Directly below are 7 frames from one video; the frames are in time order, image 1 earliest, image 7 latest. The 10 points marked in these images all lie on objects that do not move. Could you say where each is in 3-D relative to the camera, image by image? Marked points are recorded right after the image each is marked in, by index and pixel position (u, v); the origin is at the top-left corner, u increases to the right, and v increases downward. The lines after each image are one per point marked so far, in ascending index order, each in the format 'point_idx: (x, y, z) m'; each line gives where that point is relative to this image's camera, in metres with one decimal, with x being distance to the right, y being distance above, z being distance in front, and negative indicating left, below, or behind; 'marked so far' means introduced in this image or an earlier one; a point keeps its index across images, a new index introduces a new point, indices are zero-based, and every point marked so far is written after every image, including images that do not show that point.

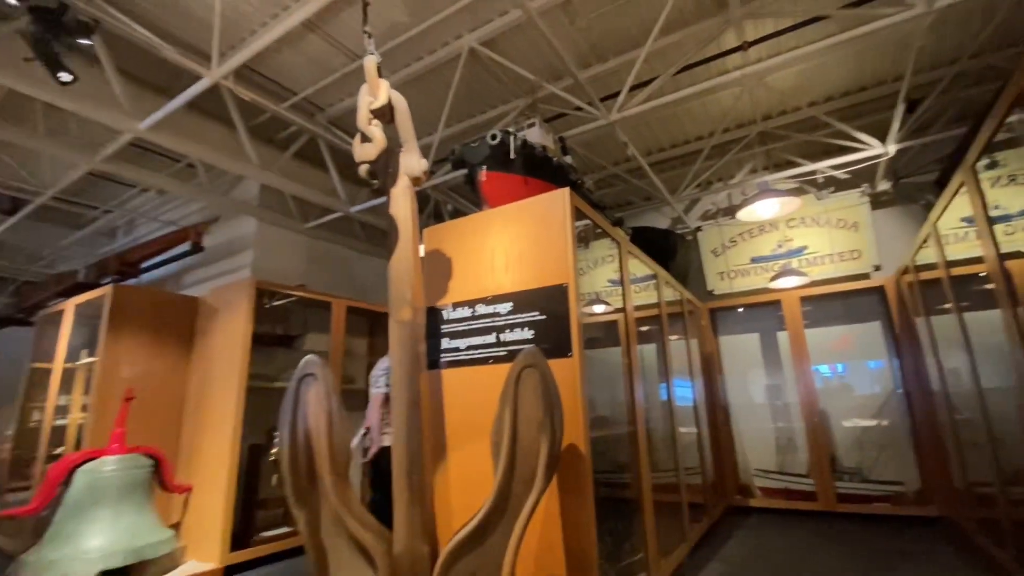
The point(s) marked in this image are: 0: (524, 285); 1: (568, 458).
0: (+0.1, 0.0, +2.4) m
1: (+0.2, -0.8, +2.2) m
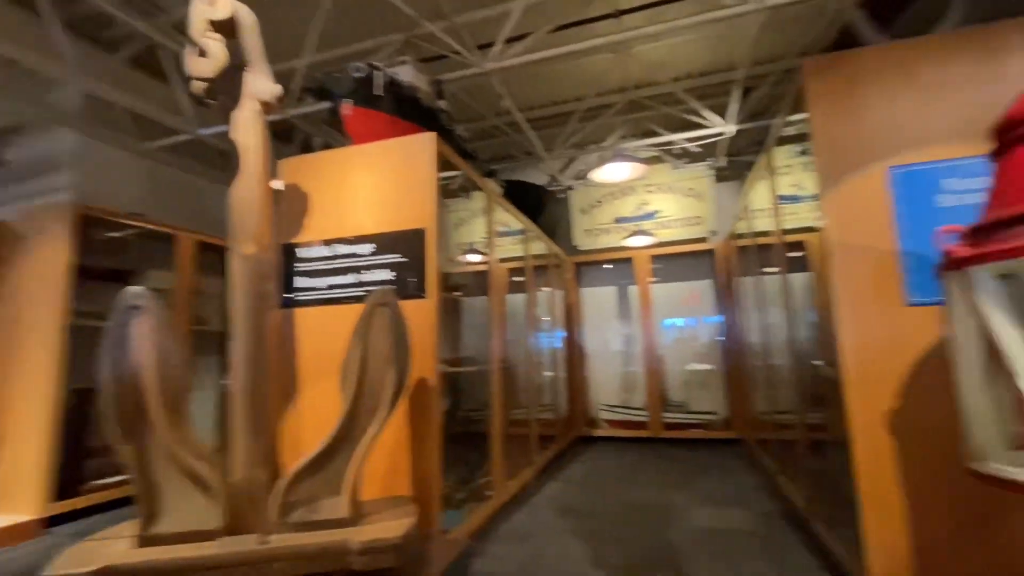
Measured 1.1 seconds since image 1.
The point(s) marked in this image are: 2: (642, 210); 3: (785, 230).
0: (-0.6, +0.3, +2.4) m
1: (-0.4, -0.5, +2.3) m
2: (+1.6, +1.0, +6.0) m
3: (+1.6, +0.3, +2.9) m
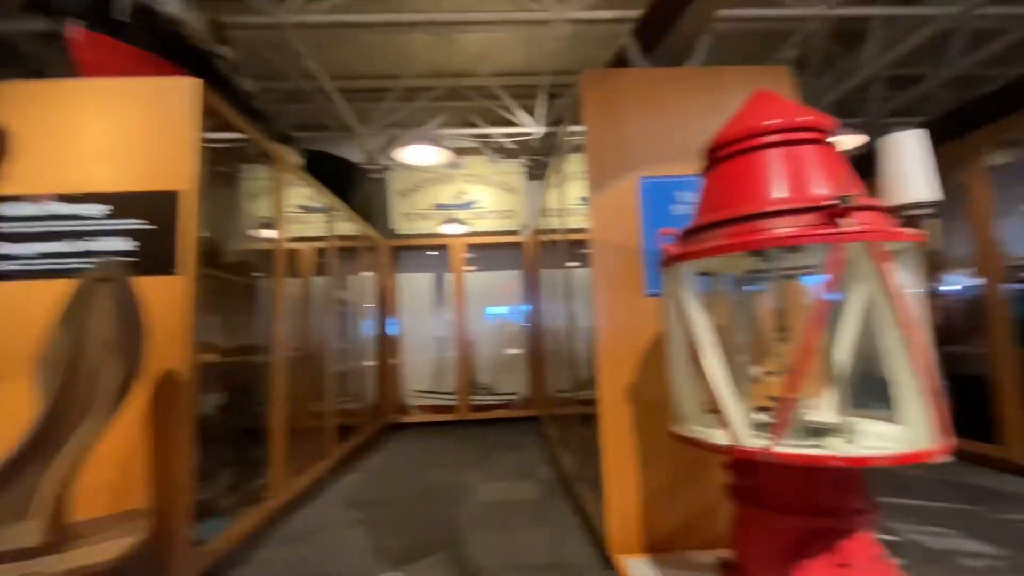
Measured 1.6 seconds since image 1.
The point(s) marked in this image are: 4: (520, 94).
0: (-1.6, +0.4, +2.0) m
1: (-1.4, -0.4, +1.9) m
2: (-0.7, +1.1, +6.1) m
3: (+0.4, +0.4, +3.2) m
4: (+0.1, +2.1, +5.3) m
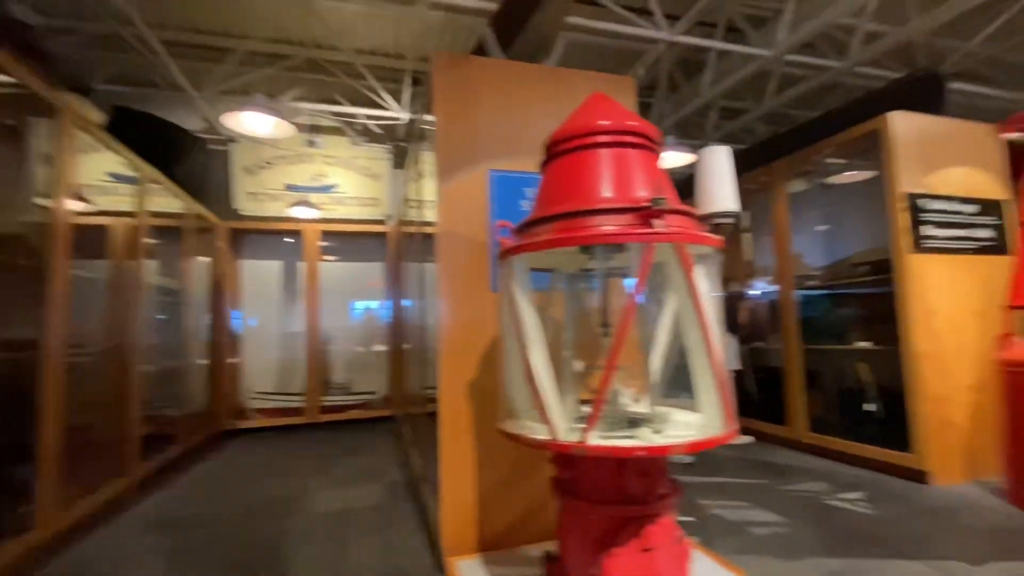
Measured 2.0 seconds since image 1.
0: (-2.2, +0.5, +1.4) m
1: (-2.0, -0.3, +1.4) m
2: (-2.3, +1.2, +5.6) m
3: (-0.5, +0.4, +3.1) m
4: (-1.3, +2.2, +5.0) m
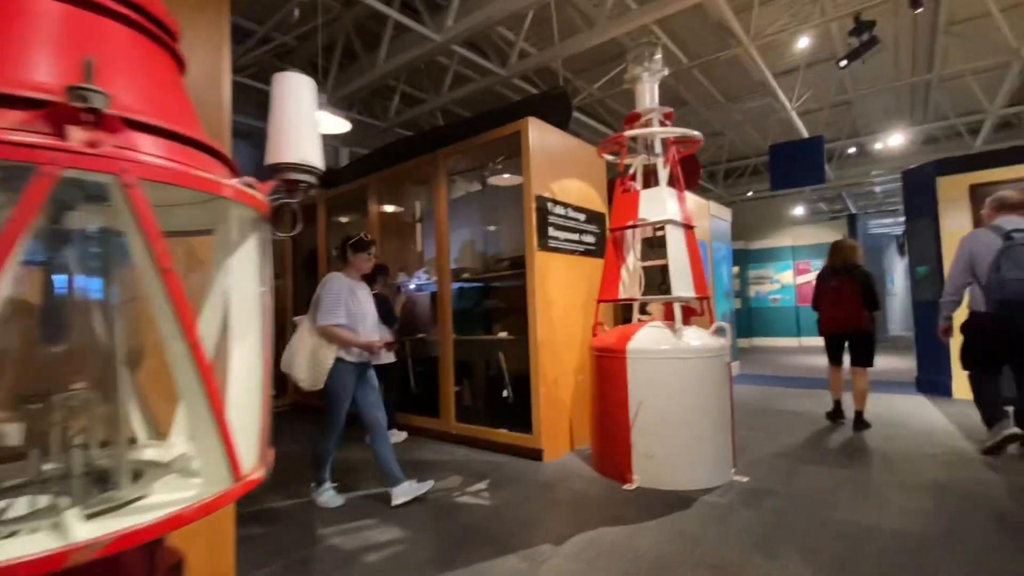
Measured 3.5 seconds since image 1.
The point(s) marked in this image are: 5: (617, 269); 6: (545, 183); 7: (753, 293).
0: (-2.8, +0.6, -0.6) m
1: (-2.7, -0.2, -0.5) m
2: (-5.2, +1.5, +2.8) m
3: (-2.3, +0.6, +1.7) m
4: (-4.0, +2.4, +2.9) m
5: (+0.7, +0.1, +3.1) m
6: (+0.2, +0.7, +3.3) m
7: (+5.3, -0.1, +10.7) m
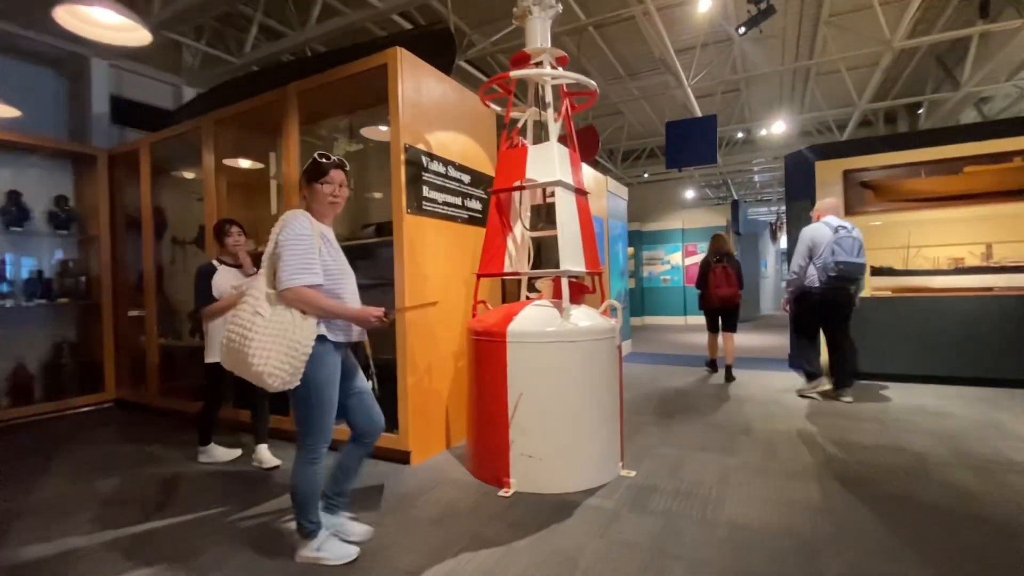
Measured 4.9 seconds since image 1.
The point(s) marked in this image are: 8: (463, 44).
0: (-2.8, +0.6, -1.6) m
1: (-2.7, -0.2, -1.5) m
2: (-5.7, +1.6, +1.3) m
3: (-2.7, +0.7, +0.7) m
4: (-4.6, +2.6, +1.5) m
5: (-0.1, +0.3, +2.6) m
6: (-0.5, +0.9, +2.7) m
7: (+3.0, +0.3, +11.0) m
8: (-0.4, +2.4, +4.8) m
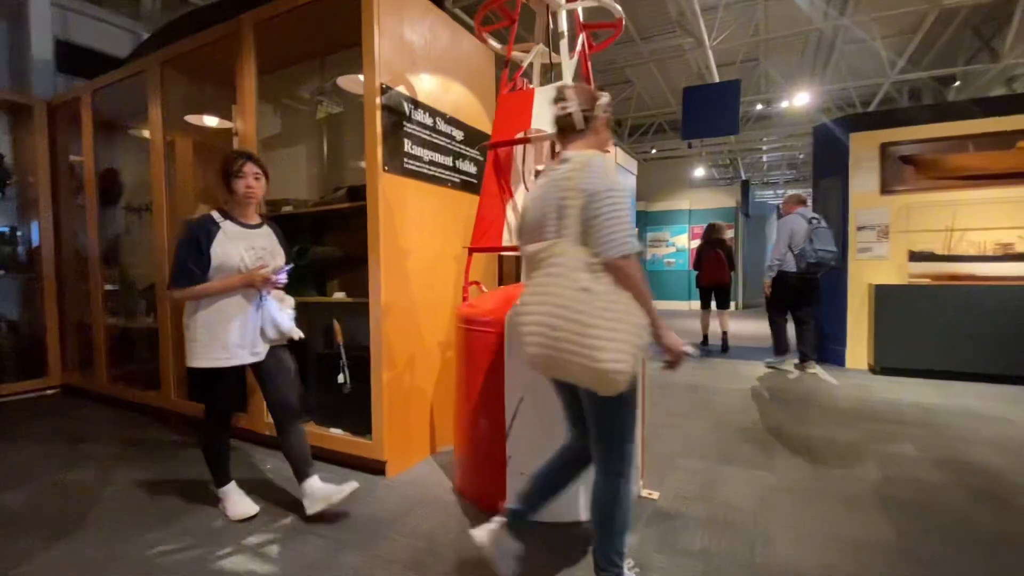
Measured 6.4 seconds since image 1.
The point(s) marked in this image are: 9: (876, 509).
0: (-2.7, +0.6, -2.2) m
1: (-2.6, -0.2, -2.0) m
2: (-5.7, +1.8, +0.7) m
3: (-2.7, +0.7, +0.1) m
4: (-4.5, +2.7, +0.8) m
5: (-0.1, +0.4, +2.2) m
6: (-0.5, +1.0, +2.2) m
7: (+3.0, +0.7, +10.5) m
8: (-0.4, +2.6, +4.2) m
9: (+1.4, -0.9, +1.9) m
